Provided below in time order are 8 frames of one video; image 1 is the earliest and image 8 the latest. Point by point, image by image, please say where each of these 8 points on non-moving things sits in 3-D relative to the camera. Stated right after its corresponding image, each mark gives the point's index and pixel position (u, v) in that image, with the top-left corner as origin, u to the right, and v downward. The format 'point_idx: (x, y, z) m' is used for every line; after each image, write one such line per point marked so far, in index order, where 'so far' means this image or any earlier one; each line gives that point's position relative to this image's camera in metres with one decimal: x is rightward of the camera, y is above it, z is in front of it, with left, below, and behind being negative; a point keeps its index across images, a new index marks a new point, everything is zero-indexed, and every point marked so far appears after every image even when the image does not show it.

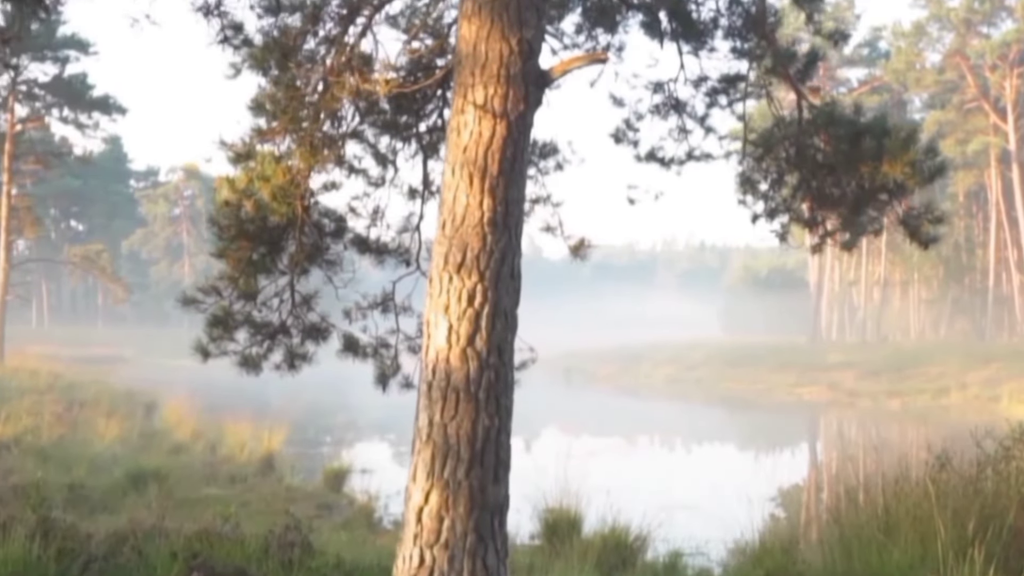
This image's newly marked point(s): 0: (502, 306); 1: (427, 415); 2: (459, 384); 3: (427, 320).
0: (0.0, -0.1, +4.4) m
1: (-0.3, -0.5, +4.4) m
2: (-0.2, -0.4, +4.3) m
3: (-0.4, -0.1, +4.4) m
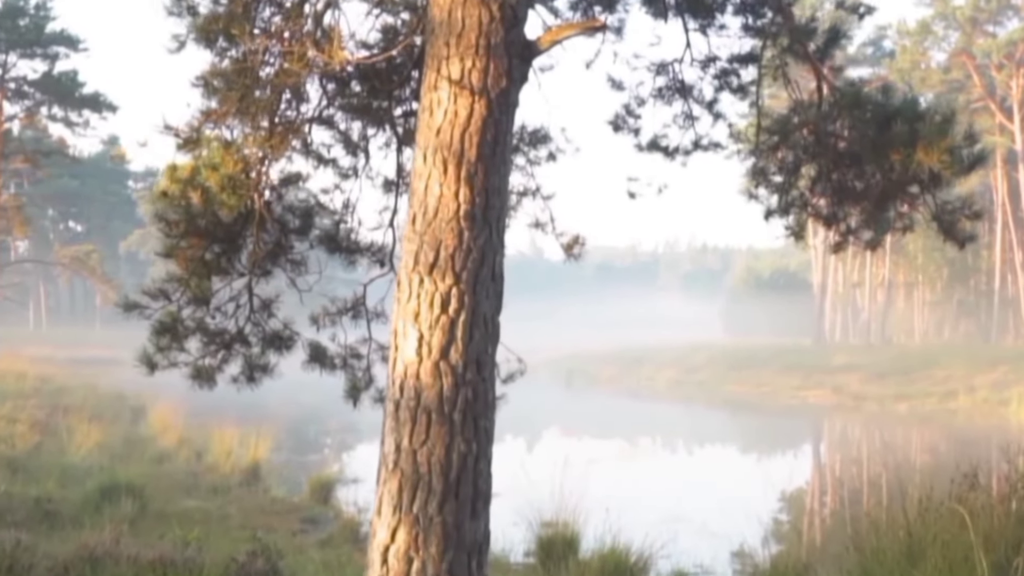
0: (-0.1, -0.1, +3.8) m
1: (-0.4, -0.5, +3.8) m
2: (-0.3, -0.4, +3.7) m
3: (-0.4, -0.1, +3.9) m
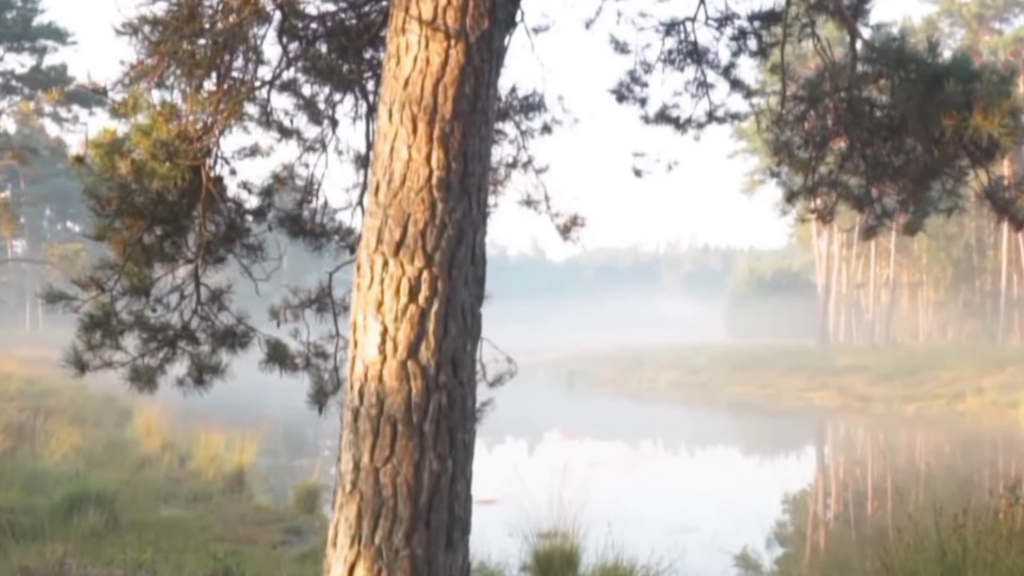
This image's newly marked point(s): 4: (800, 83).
0: (-0.1, 0.0, +3.1) m
1: (-0.5, -0.5, +3.1) m
2: (-0.3, -0.4, +3.1) m
3: (-0.5, -0.1, +3.2) m
4: (+1.4, +1.0, +5.5) m
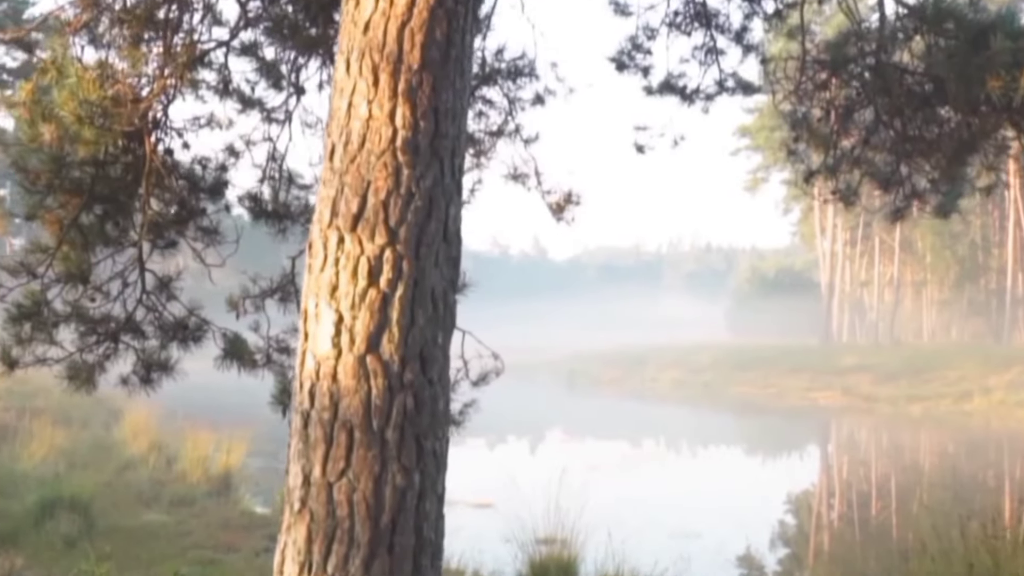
0: (-0.2, 0.0, +2.6) m
1: (-0.5, -0.4, +2.6) m
2: (-0.4, -0.3, +2.6) m
3: (-0.5, -0.1, +2.7) m
4: (+1.4, +1.1, +5.0) m
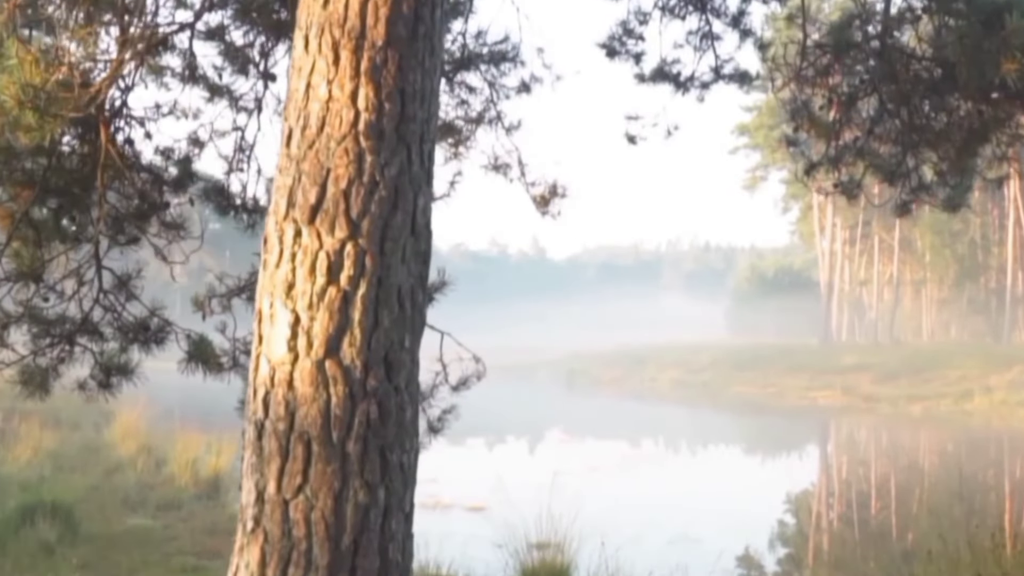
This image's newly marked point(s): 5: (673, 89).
0: (-0.3, 0.0, +2.4) m
1: (-0.6, -0.4, +2.4) m
2: (-0.4, -0.3, +2.3) m
3: (-0.6, -0.1, +2.5) m
4: (+1.3, +1.1, +4.8) m
5: (+0.6, +0.8, +4.3) m
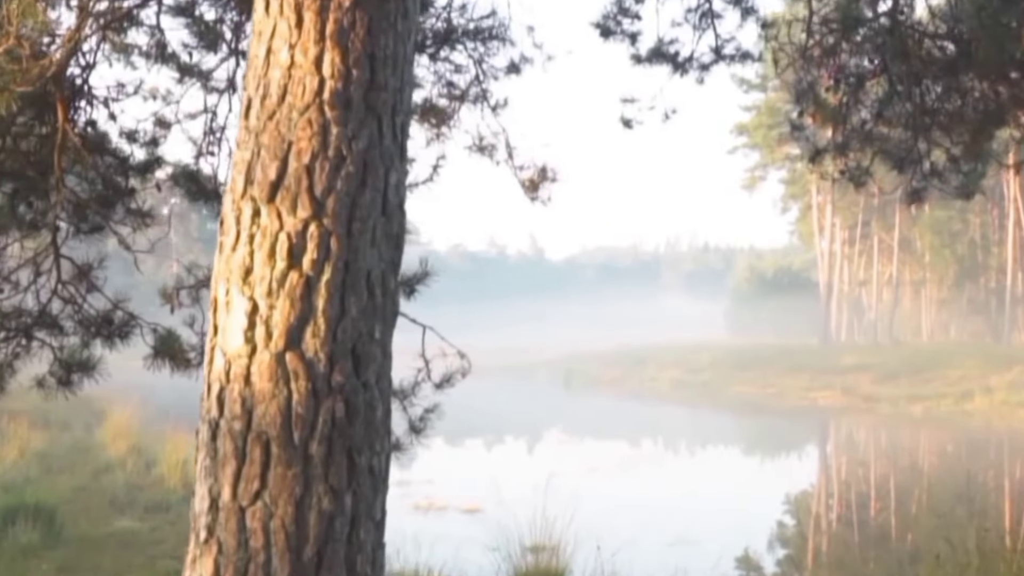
0: (-0.3, 0.0, +2.2) m
1: (-0.6, -0.4, +2.2) m
2: (-0.5, -0.3, +2.1) m
3: (-0.6, 0.0, +2.2) m
4: (+1.3, +1.1, +4.5) m
5: (+0.6, +0.8, +4.0) m
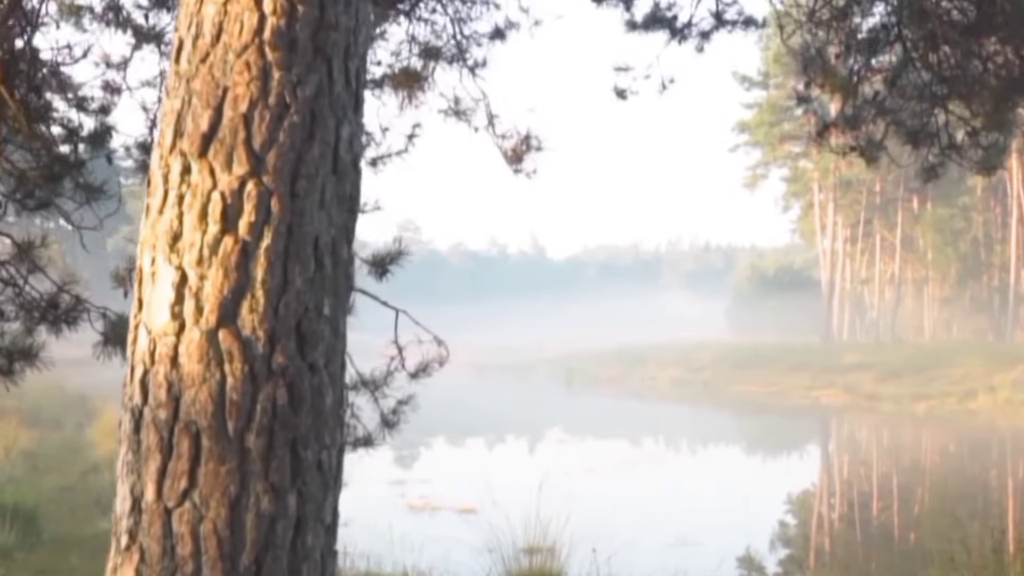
0: (-0.3, +0.1, +1.9) m
1: (-0.7, -0.3, +1.9) m
2: (-0.5, -0.2, +1.8) m
3: (-0.7, 0.0, +2.0) m
4: (+1.2, +1.2, +4.3) m
5: (+0.5, +0.9, +3.8) m
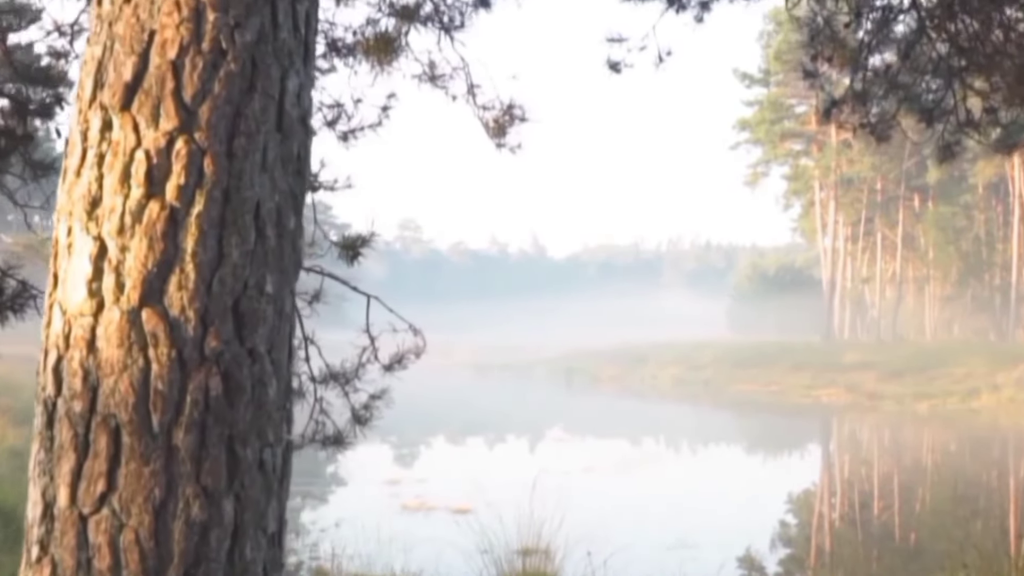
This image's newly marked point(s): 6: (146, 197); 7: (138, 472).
0: (-0.4, +0.1, +1.7) m
1: (-0.7, -0.3, +1.7) m
2: (-0.6, -0.2, +1.6) m
3: (-0.7, +0.1, +1.7) m
4: (+1.2, +1.2, +4.0) m
5: (+0.5, +0.9, +3.5) m
6: (-0.5, +0.1, +1.6) m
7: (-0.5, -0.3, +1.6) m
